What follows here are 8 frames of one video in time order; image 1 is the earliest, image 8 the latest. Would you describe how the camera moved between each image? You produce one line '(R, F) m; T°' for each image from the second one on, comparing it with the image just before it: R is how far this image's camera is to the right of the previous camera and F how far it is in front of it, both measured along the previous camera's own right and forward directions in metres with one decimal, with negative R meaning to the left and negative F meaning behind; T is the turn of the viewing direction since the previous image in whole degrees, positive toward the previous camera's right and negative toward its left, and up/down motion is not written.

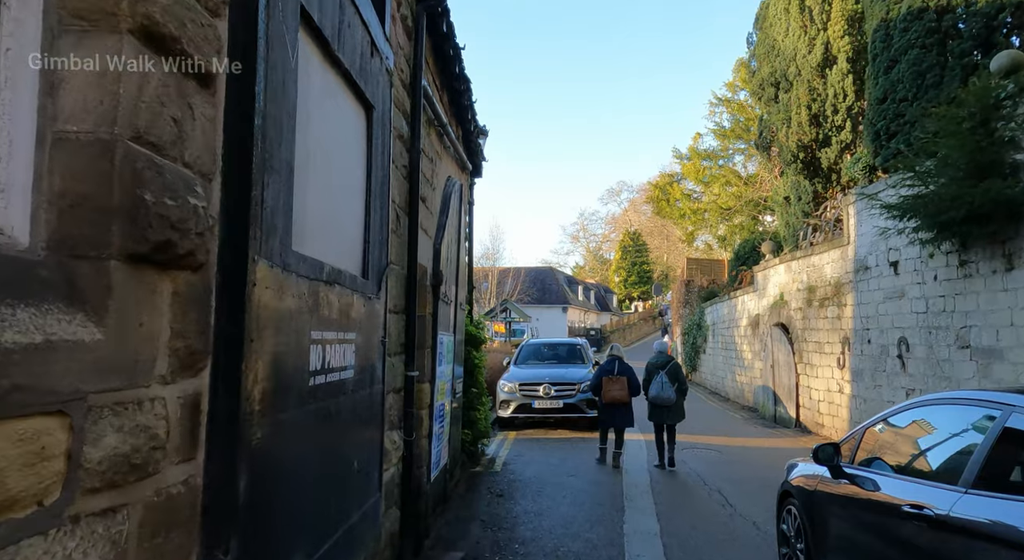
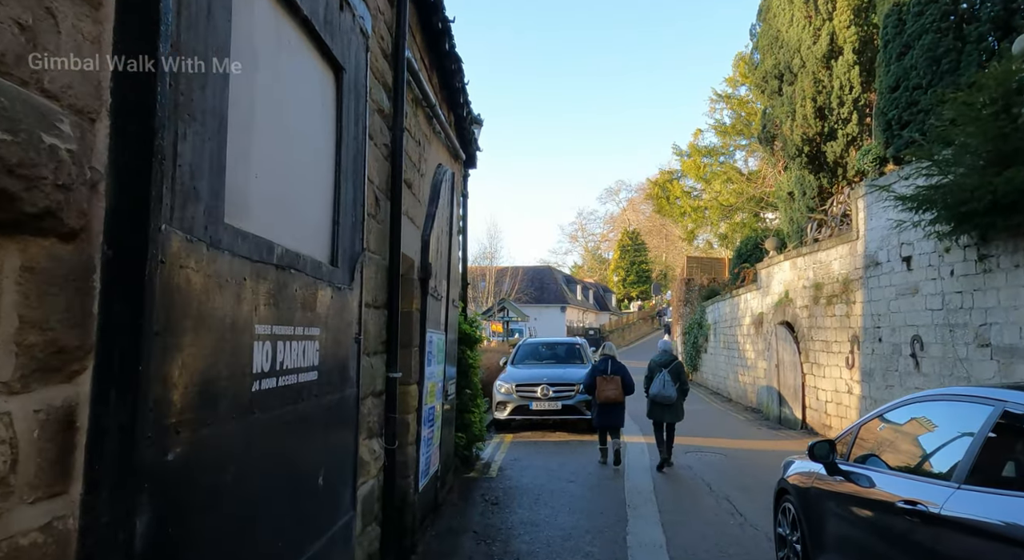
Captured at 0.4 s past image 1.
(0.0, +0.4) m; 0°
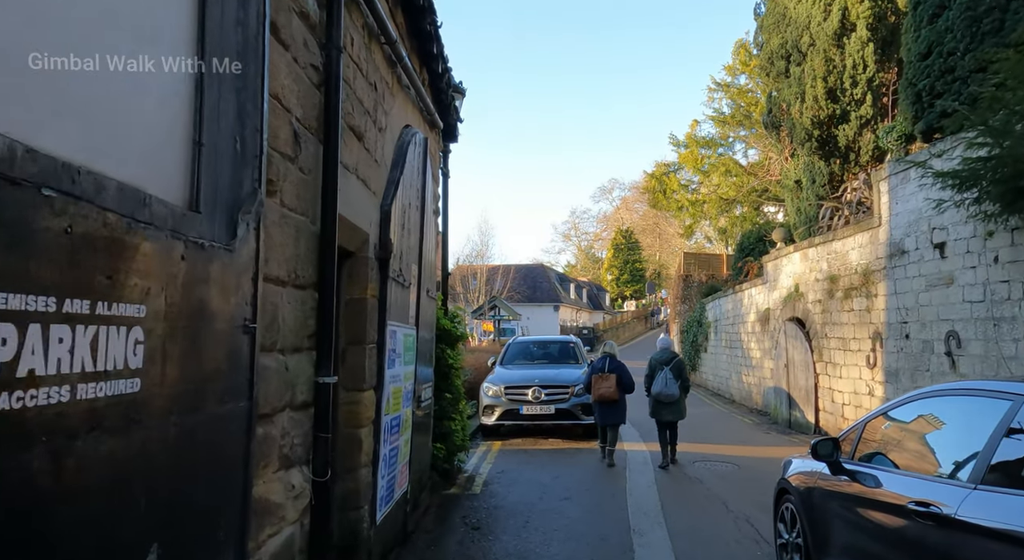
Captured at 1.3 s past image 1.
(+0.1, +1.0) m; +1°
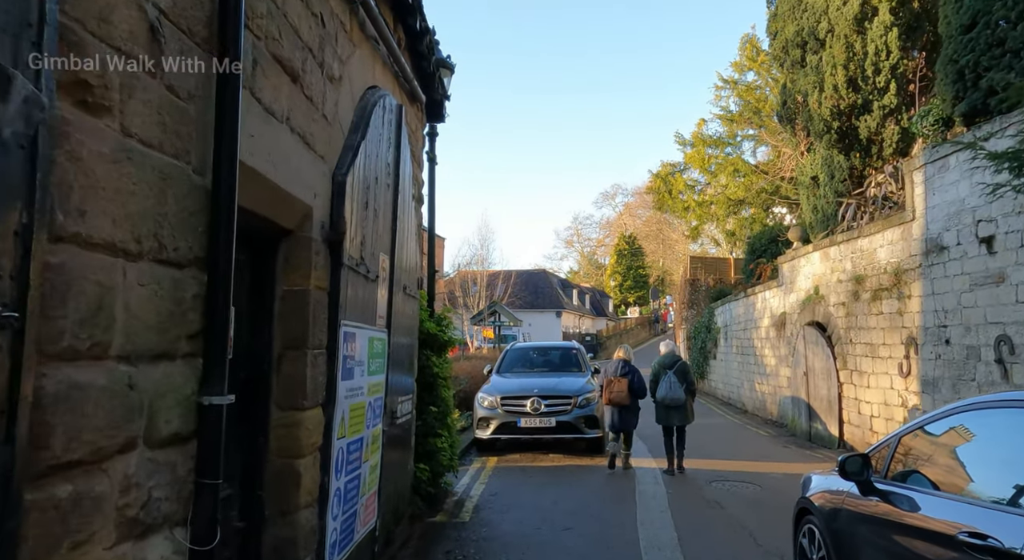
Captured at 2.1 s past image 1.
(+0.1, +0.9) m; 0°
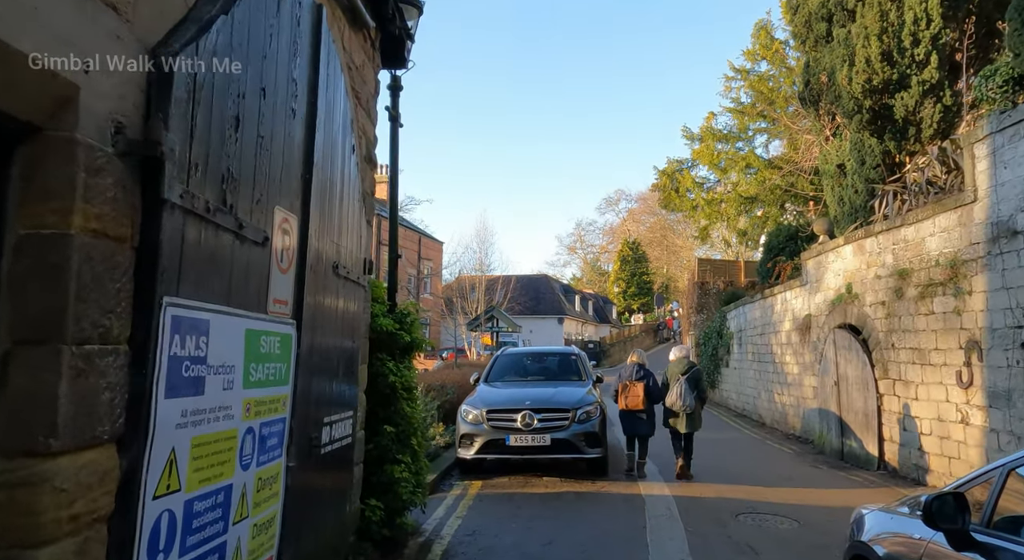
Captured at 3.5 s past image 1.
(+0.2, +1.4) m; 0°
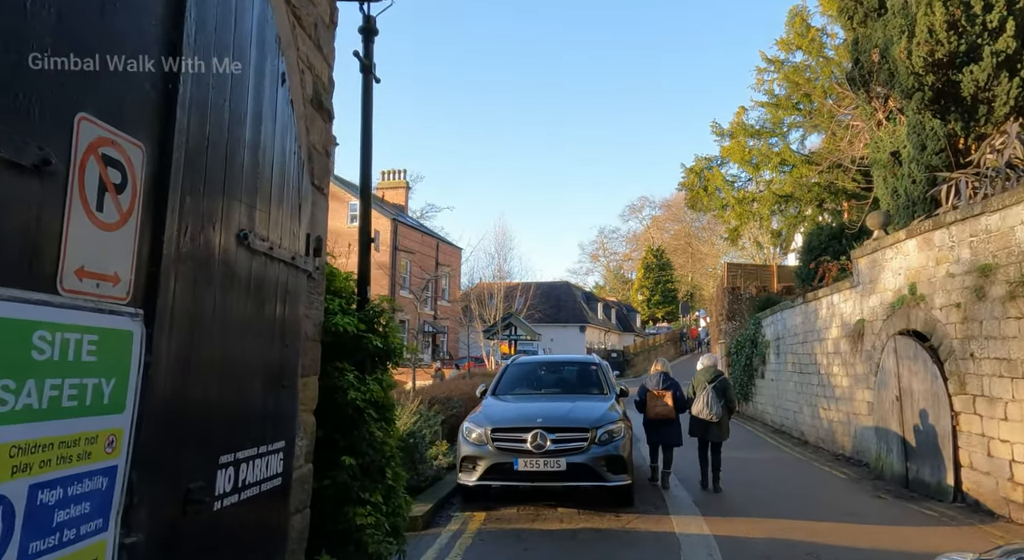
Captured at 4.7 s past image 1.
(+0.1, +1.2) m; -2°
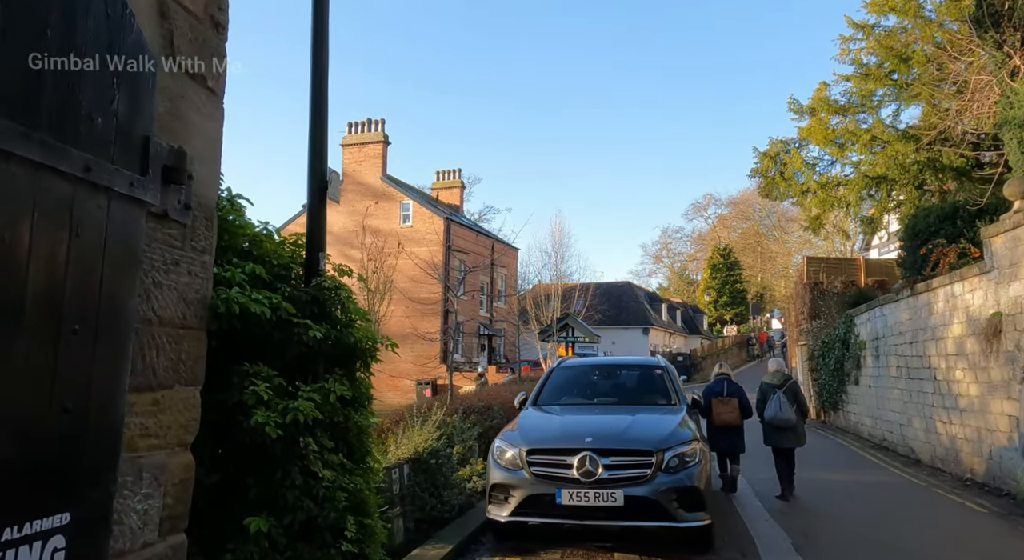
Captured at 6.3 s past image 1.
(+0.2, +1.6) m; -5°
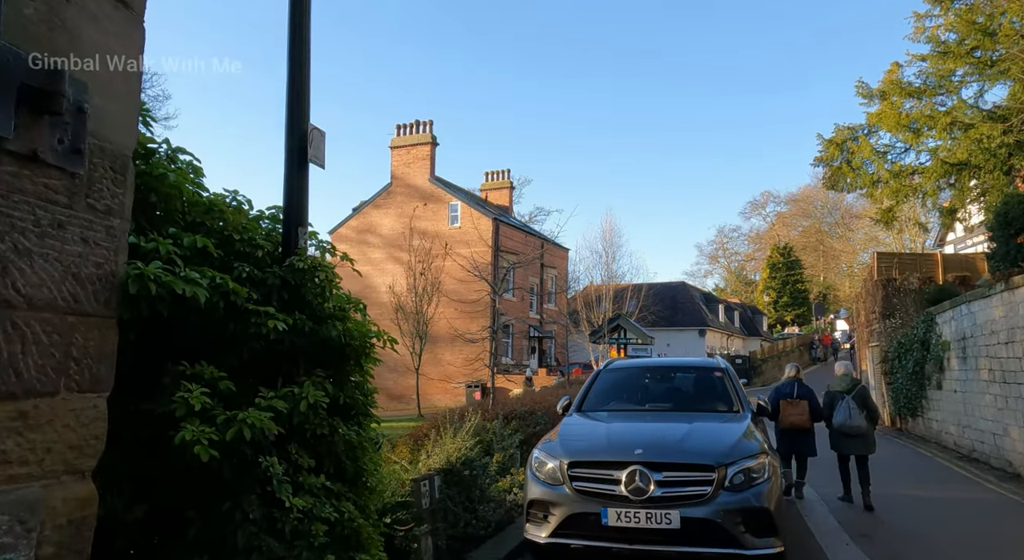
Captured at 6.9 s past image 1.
(+0.1, +0.7) m; -4°
